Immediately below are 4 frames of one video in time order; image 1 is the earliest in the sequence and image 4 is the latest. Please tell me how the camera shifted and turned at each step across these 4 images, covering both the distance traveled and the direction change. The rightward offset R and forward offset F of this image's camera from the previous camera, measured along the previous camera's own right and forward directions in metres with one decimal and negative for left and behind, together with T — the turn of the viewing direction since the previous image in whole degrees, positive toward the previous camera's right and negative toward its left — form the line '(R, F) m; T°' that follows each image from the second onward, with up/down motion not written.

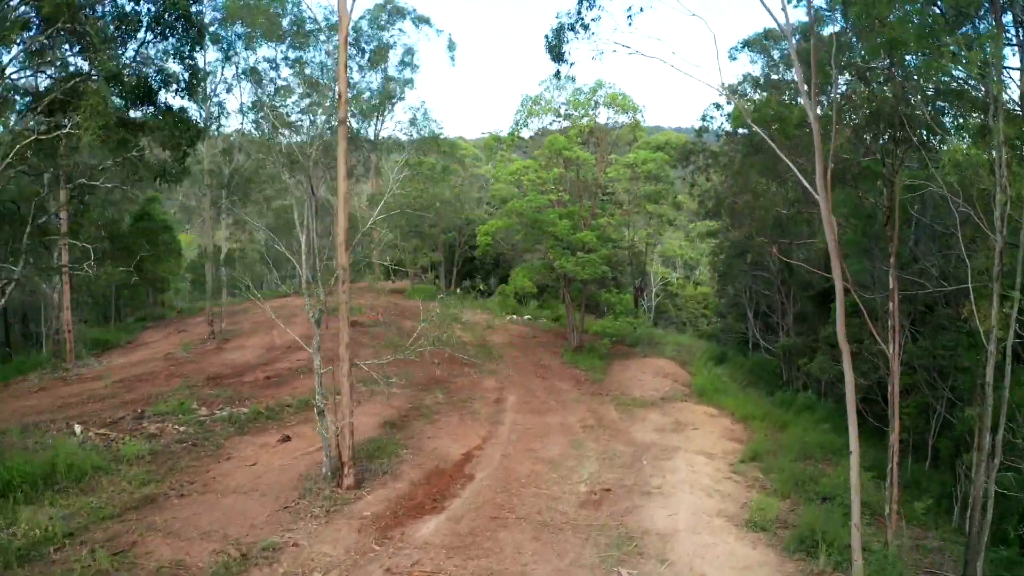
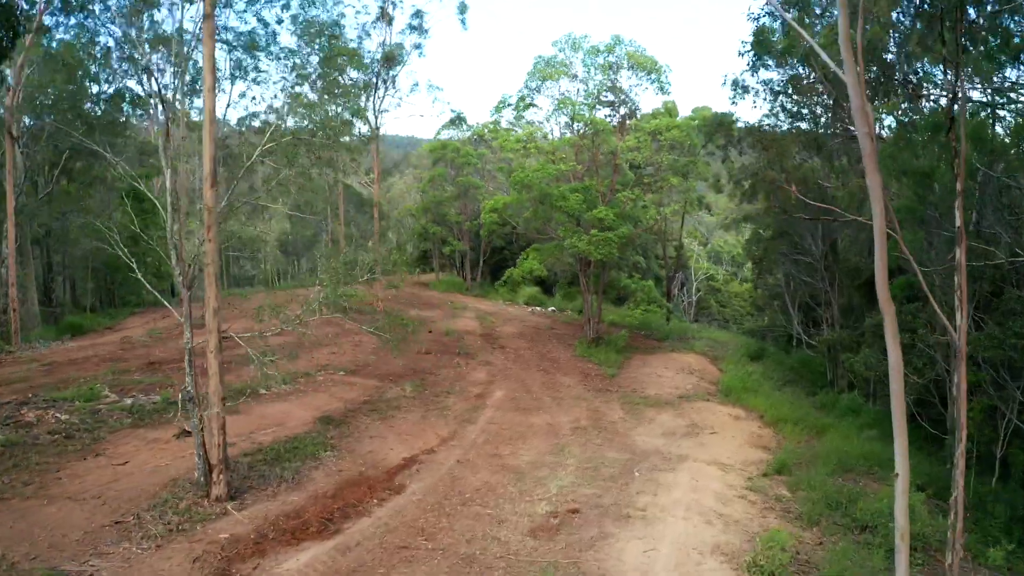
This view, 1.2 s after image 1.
(+0.7, +2.2) m; -3°
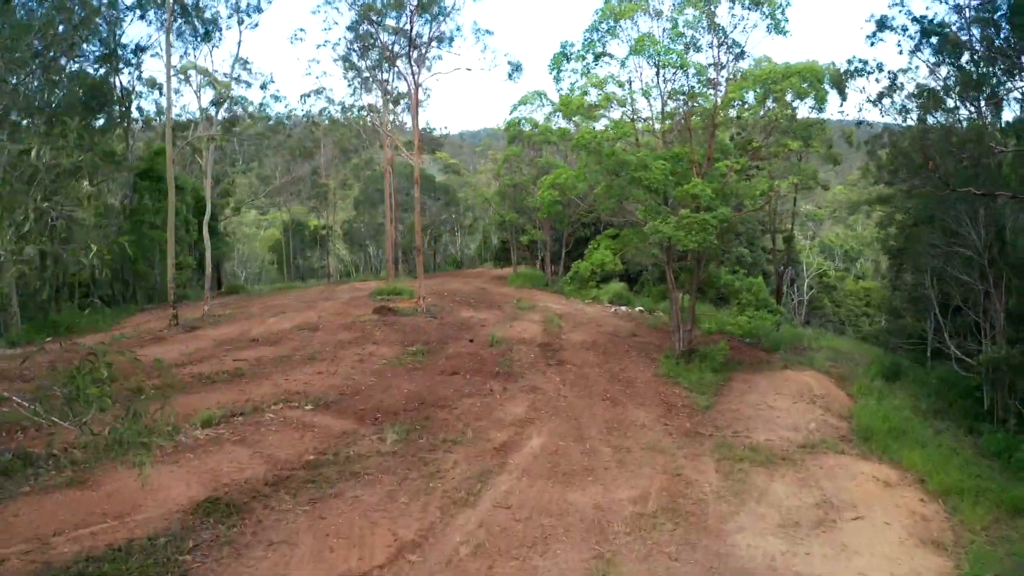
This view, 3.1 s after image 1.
(+0.4, +3.9) m; -5°
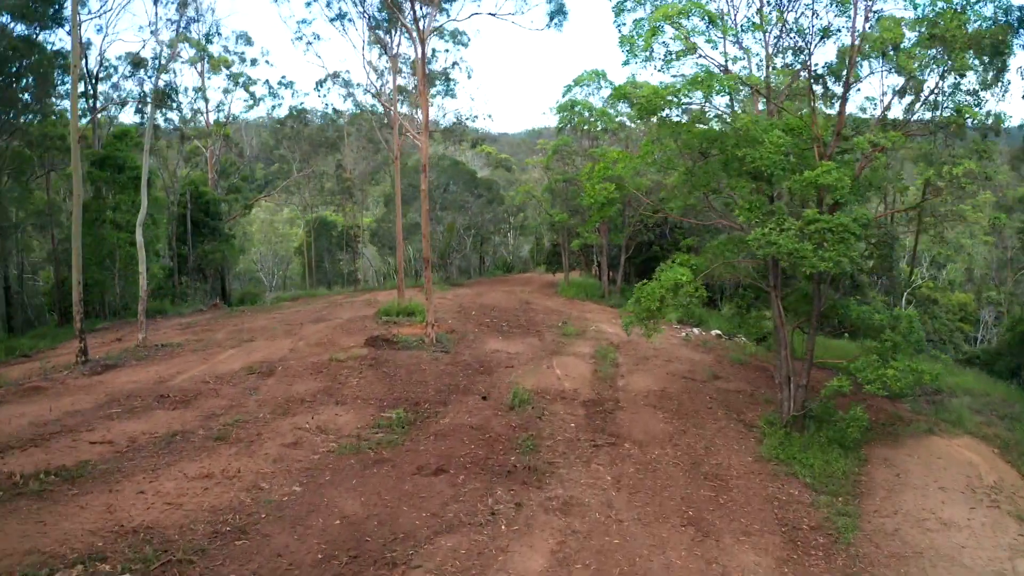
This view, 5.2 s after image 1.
(+0.2, +4.1) m; -3°
